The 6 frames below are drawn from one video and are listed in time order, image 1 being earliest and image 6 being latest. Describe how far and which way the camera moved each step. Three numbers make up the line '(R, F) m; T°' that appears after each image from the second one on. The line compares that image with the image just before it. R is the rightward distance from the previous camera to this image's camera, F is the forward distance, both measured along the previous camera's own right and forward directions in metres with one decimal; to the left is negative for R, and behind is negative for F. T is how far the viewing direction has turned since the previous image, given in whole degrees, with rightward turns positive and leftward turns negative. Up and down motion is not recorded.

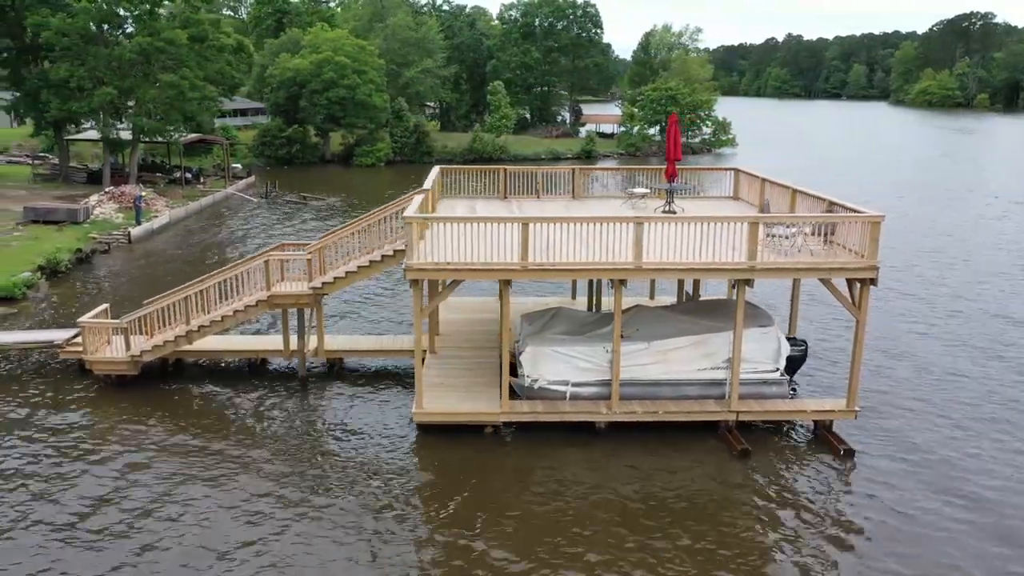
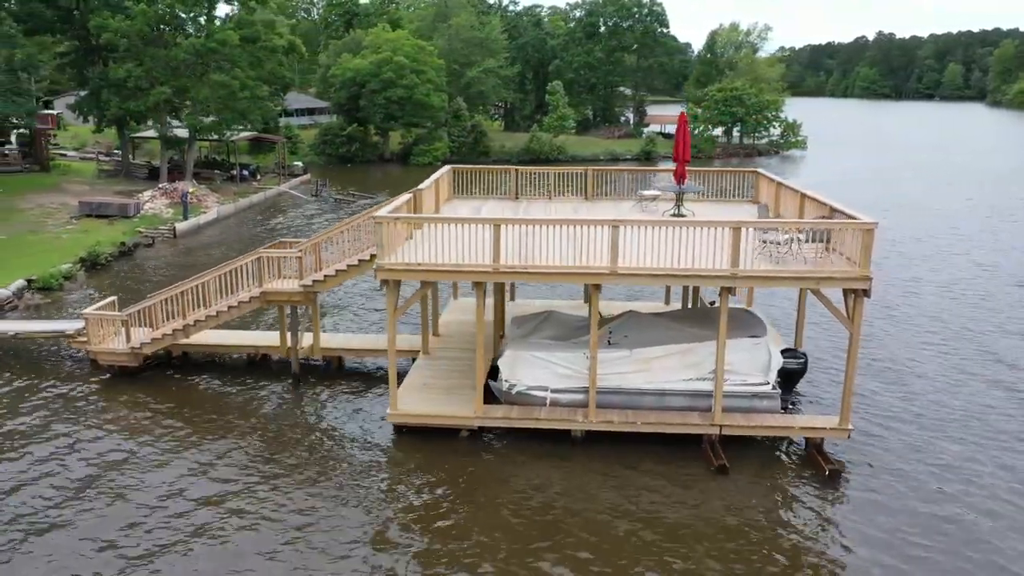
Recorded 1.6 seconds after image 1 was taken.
(+1.8, +0.4) m; -5°
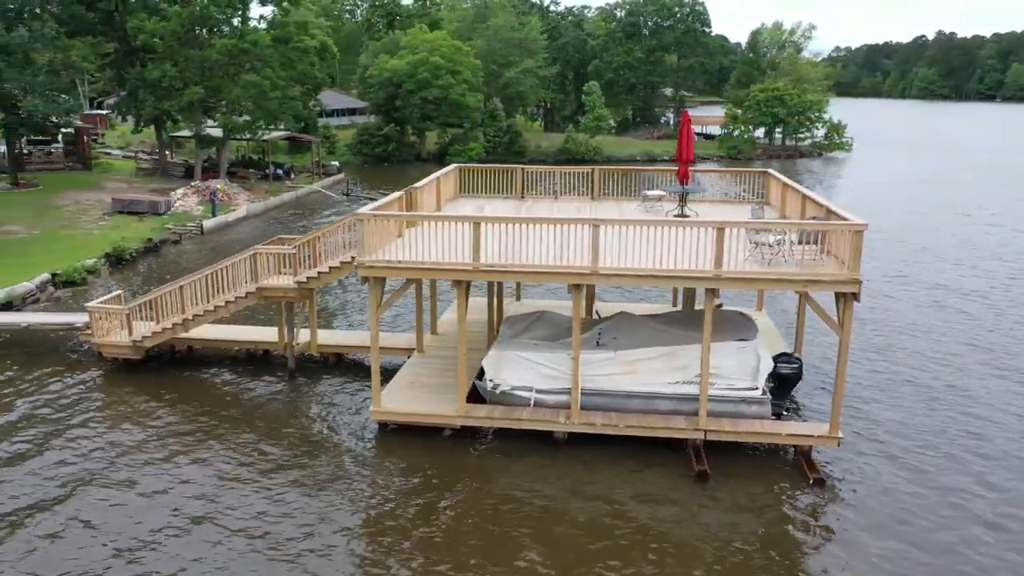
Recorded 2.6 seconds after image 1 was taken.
(+1.1, +0.2) m; -3°
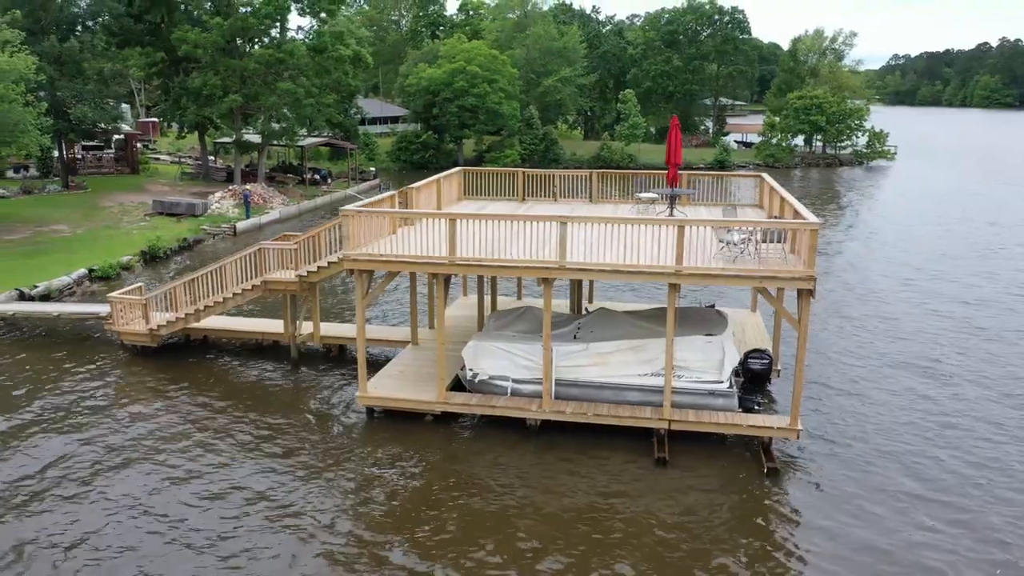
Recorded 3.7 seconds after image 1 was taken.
(+1.4, -0.7) m; -4°
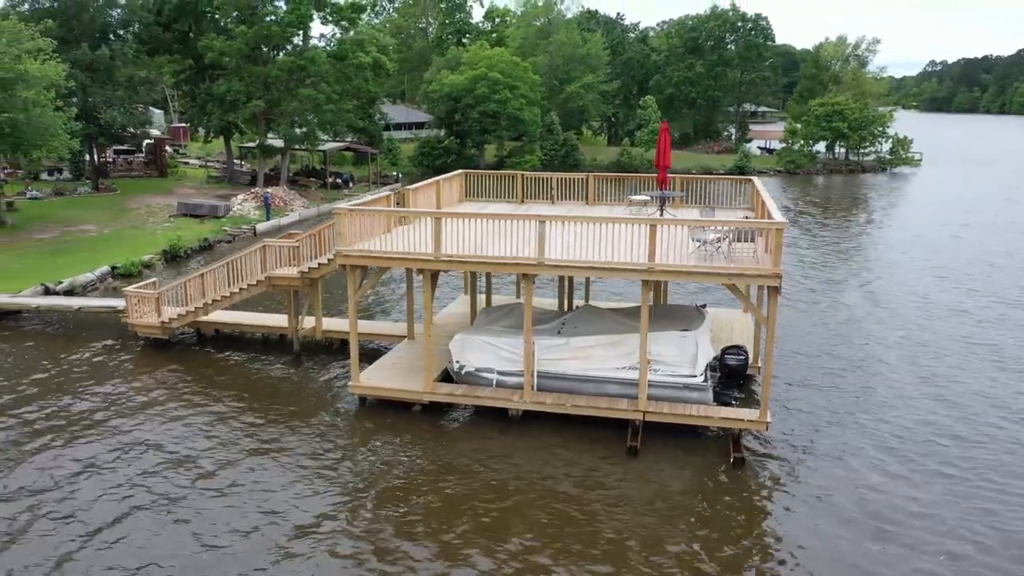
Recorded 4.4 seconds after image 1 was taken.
(+0.9, -0.7) m; -2°
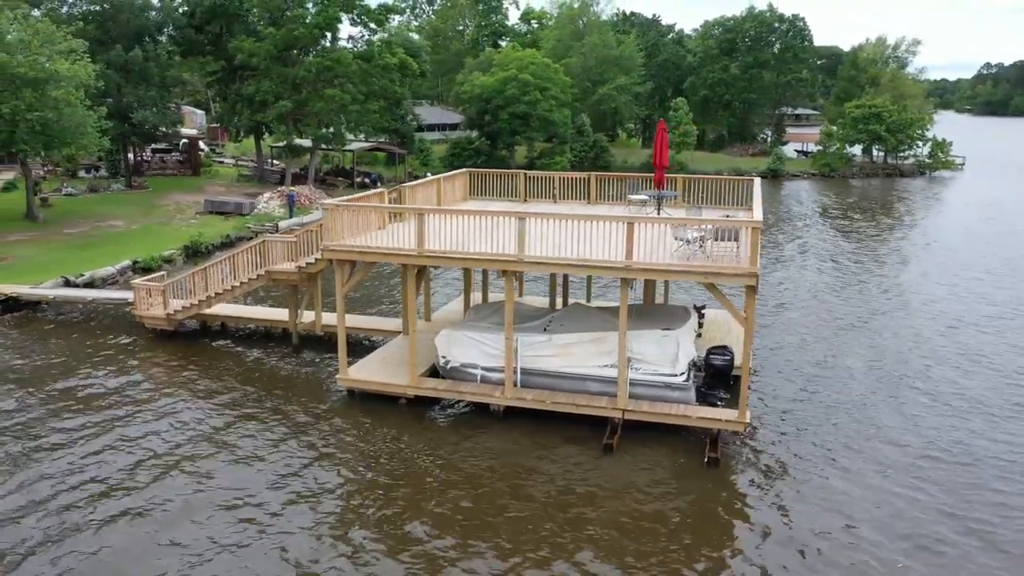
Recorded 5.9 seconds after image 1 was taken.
(+1.1, -0.1) m; -3°
